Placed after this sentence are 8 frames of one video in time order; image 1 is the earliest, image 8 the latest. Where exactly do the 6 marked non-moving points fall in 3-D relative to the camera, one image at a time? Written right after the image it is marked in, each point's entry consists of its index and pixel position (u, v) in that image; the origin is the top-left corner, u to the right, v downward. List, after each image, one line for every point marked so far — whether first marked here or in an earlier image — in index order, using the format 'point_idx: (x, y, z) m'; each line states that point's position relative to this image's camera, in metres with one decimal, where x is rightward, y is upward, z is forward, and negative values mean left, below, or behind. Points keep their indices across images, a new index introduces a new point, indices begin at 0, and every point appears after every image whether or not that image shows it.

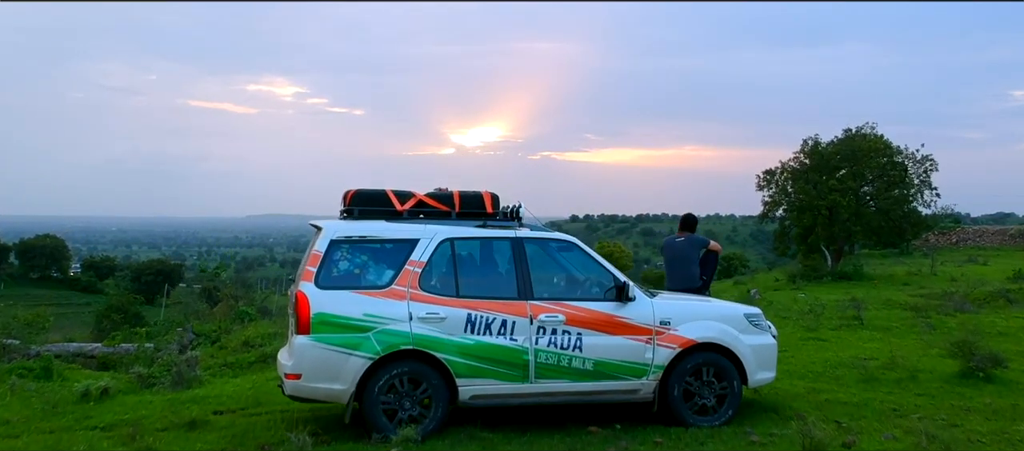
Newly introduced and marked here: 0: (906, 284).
0: (+8.9, -1.3, +16.0) m
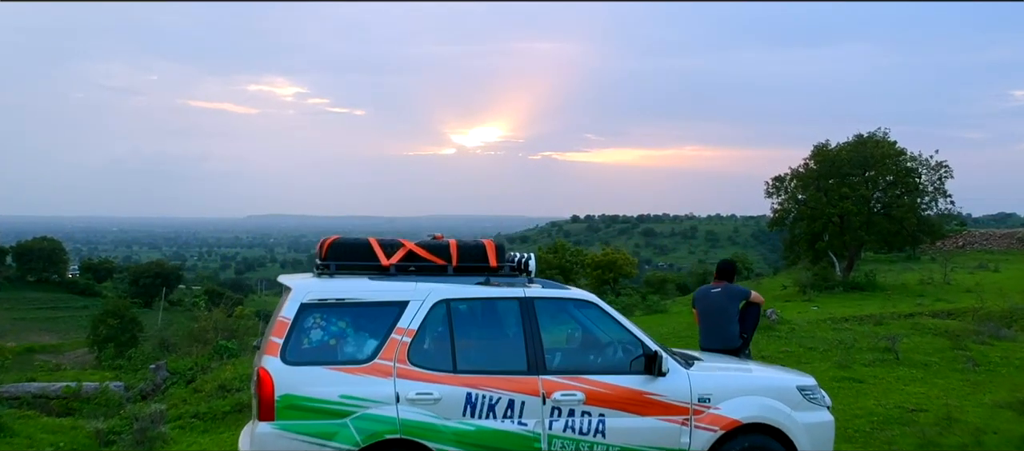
0: (+8.9, -1.5, +15.5) m
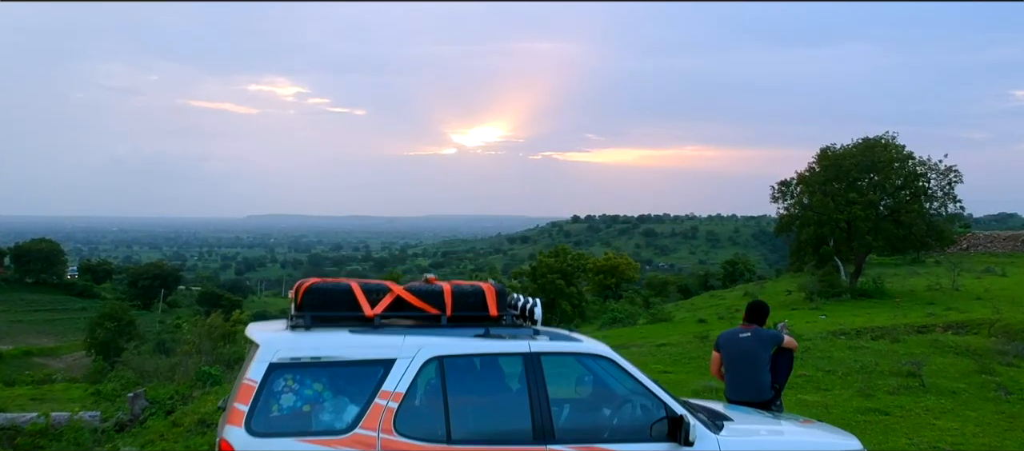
0: (+8.9, -1.6, +15.2) m
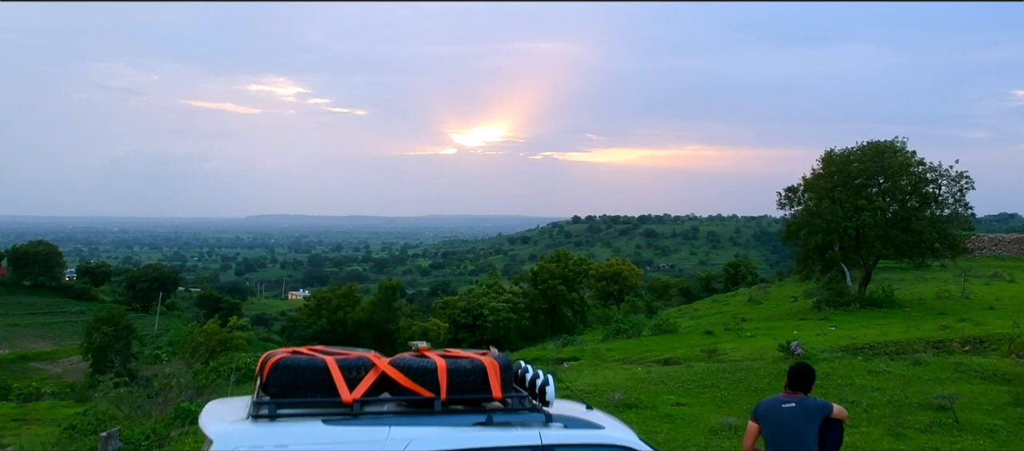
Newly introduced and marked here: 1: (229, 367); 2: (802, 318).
0: (+8.9, -1.8, +14.9) m
1: (-6.4, -3.2, +16.4) m
2: (+6.3, -2.0, +15.5) m
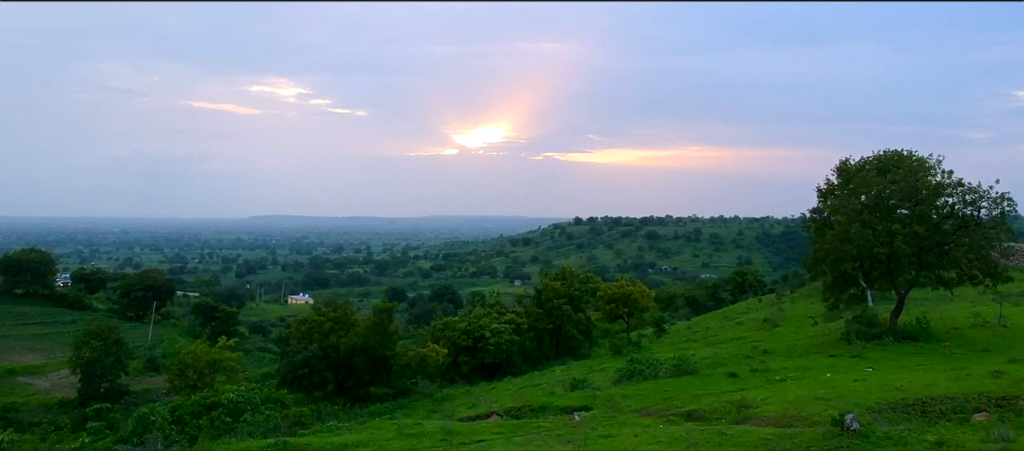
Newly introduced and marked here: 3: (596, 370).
0: (+9.0, -2.3, +13.7) m
1: (-6.3, -3.8, +15.3) m
2: (+6.4, -2.5, +14.3) m
3: (+2.0, -3.4, +17.1) m
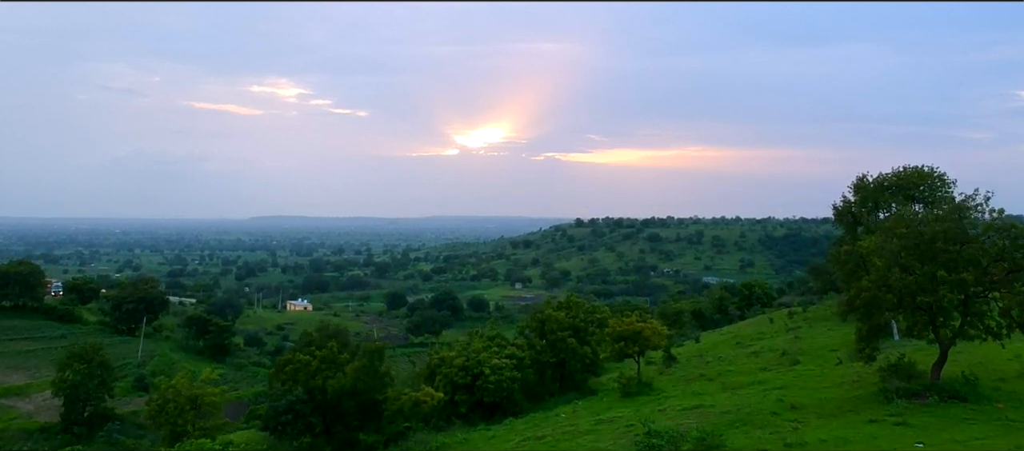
0: (+9.0, -3.1, +12.2) m
1: (-6.3, -4.6, +13.9) m
2: (+6.4, -3.3, +12.9) m
3: (+2.1, -4.2, +15.7) m
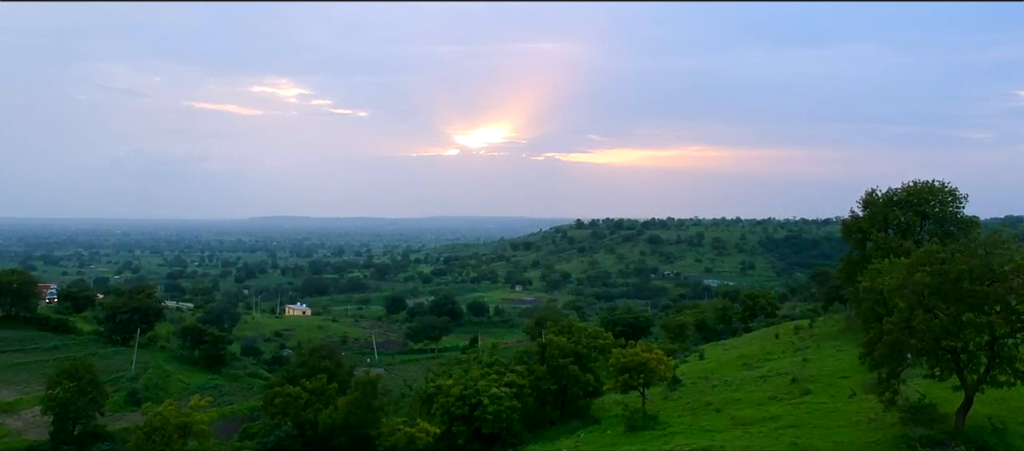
0: (+9.0, -3.7, +11.5) m
1: (-6.3, -5.2, +13.1) m
2: (+6.4, -3.9, +12.1) m
3: (+2.0, -4.9, +14.9) m
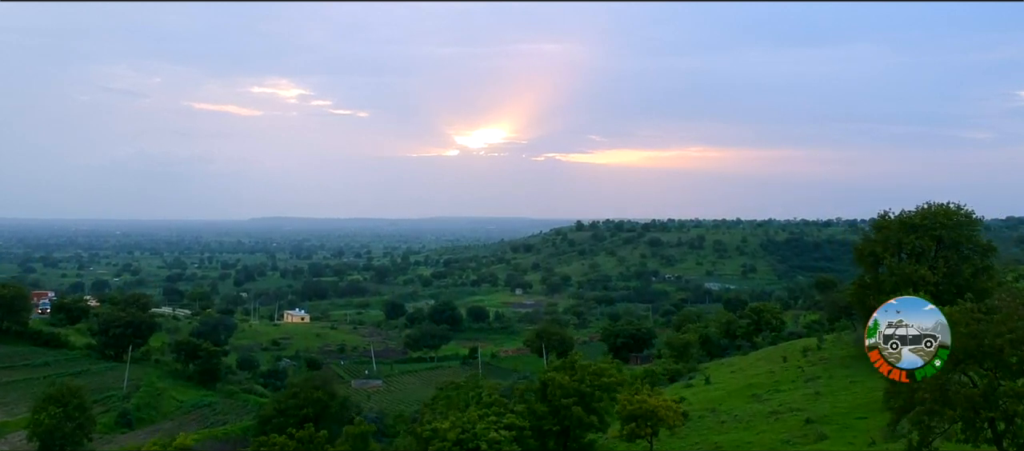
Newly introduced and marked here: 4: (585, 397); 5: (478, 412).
0: (+9.0, -4.6, +10.5) m
1: (-6.3, -6.1, +12.1) m
2: (+6.4, -4.8, +11.1) m
3: (+2.0, -5.8, +13.9) m
4: (+2.0, -4.7, +19.9) m
5: (-0.9, -5.0, +19.3) m
